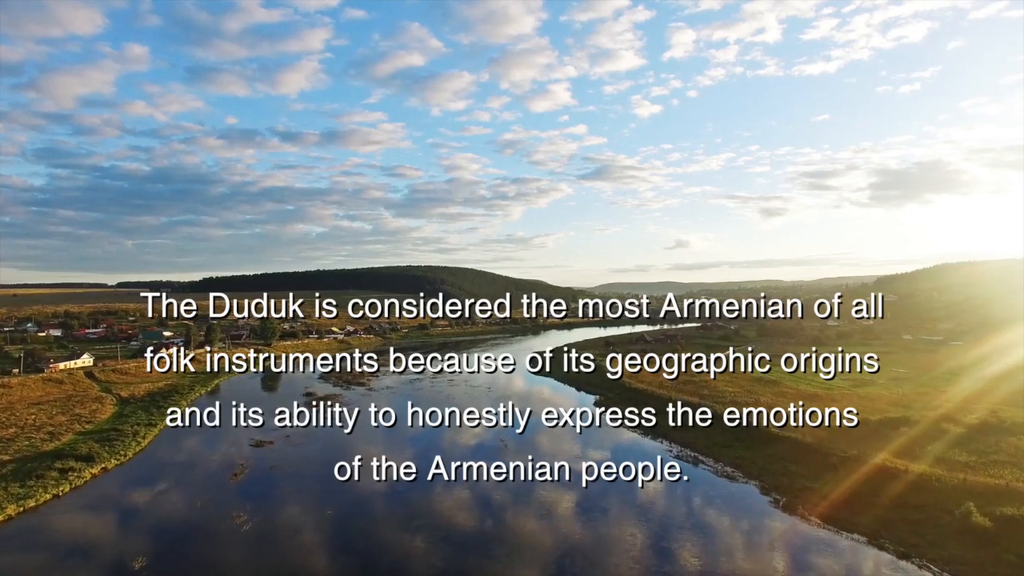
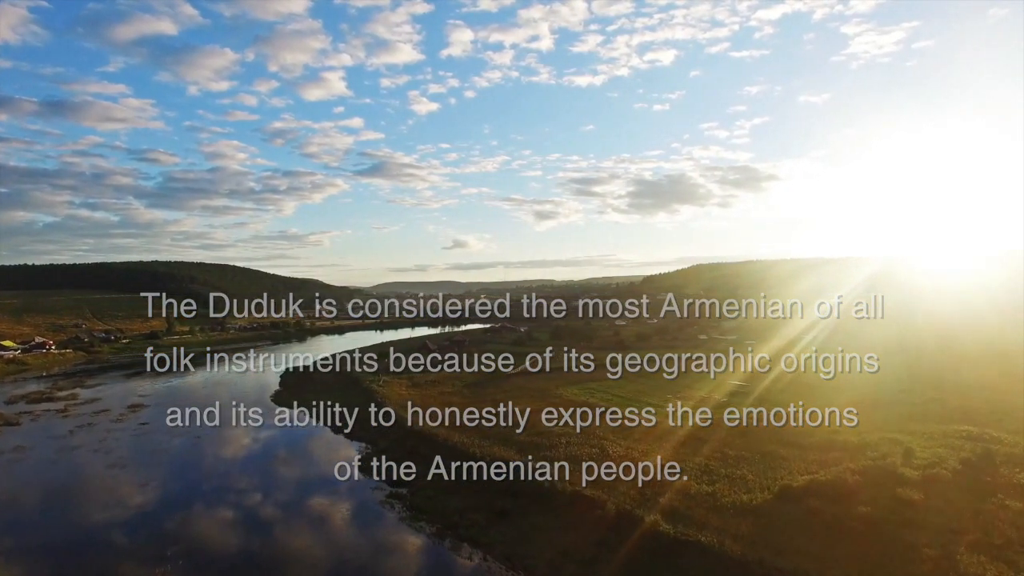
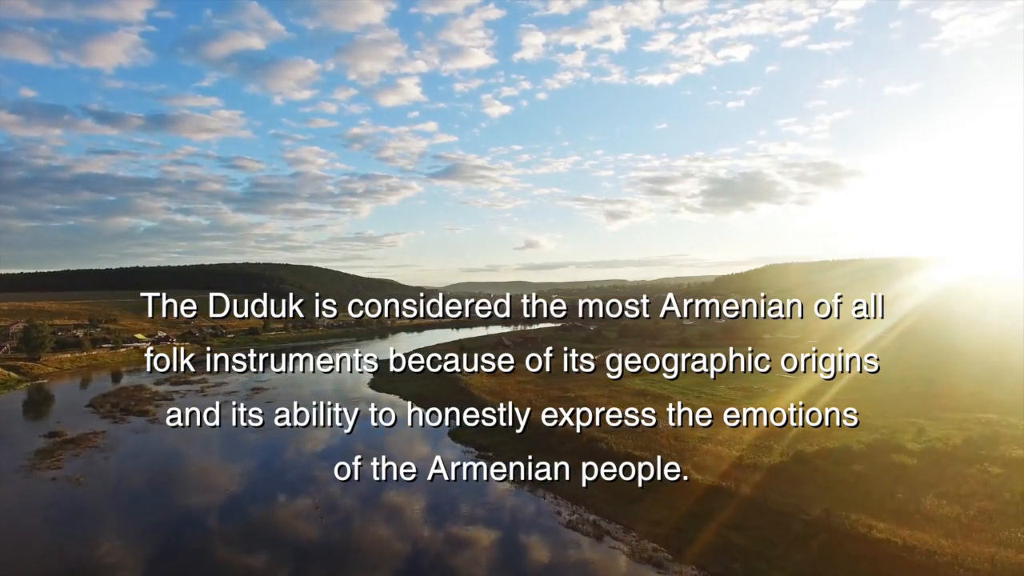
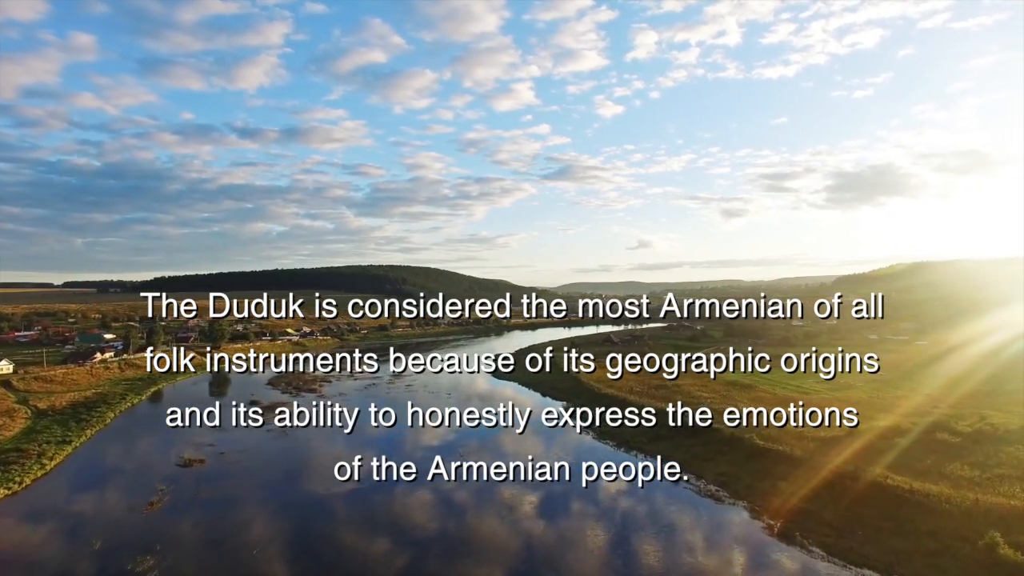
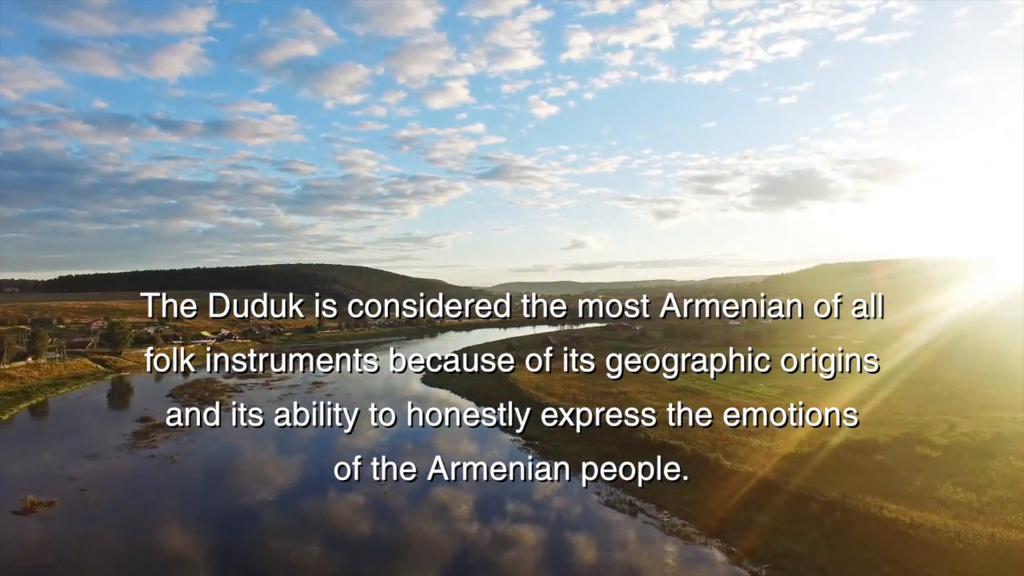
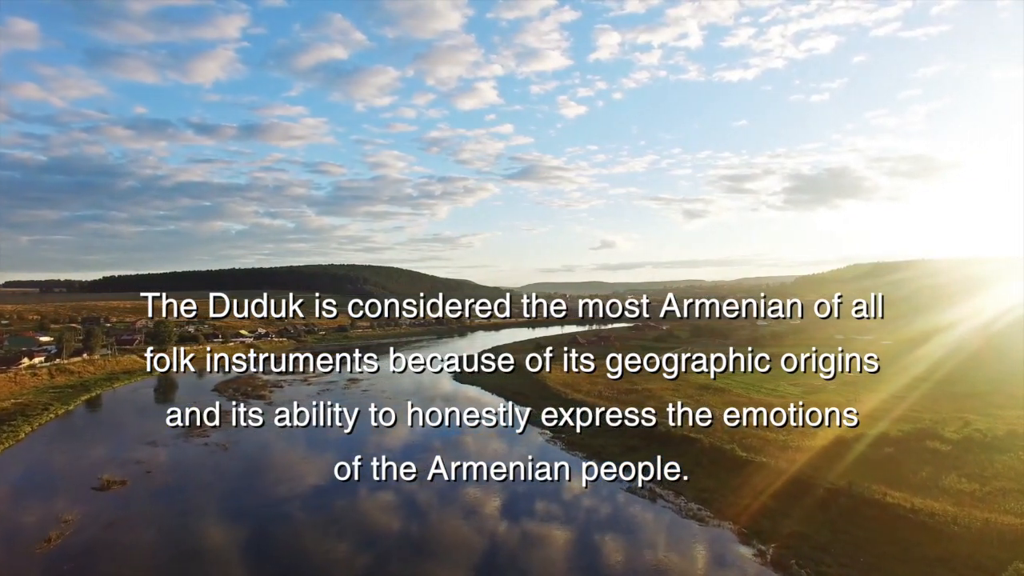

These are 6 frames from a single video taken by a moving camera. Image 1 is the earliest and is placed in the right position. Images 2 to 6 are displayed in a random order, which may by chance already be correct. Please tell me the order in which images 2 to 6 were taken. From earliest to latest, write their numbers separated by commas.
4, 6, 5, 3, 2
